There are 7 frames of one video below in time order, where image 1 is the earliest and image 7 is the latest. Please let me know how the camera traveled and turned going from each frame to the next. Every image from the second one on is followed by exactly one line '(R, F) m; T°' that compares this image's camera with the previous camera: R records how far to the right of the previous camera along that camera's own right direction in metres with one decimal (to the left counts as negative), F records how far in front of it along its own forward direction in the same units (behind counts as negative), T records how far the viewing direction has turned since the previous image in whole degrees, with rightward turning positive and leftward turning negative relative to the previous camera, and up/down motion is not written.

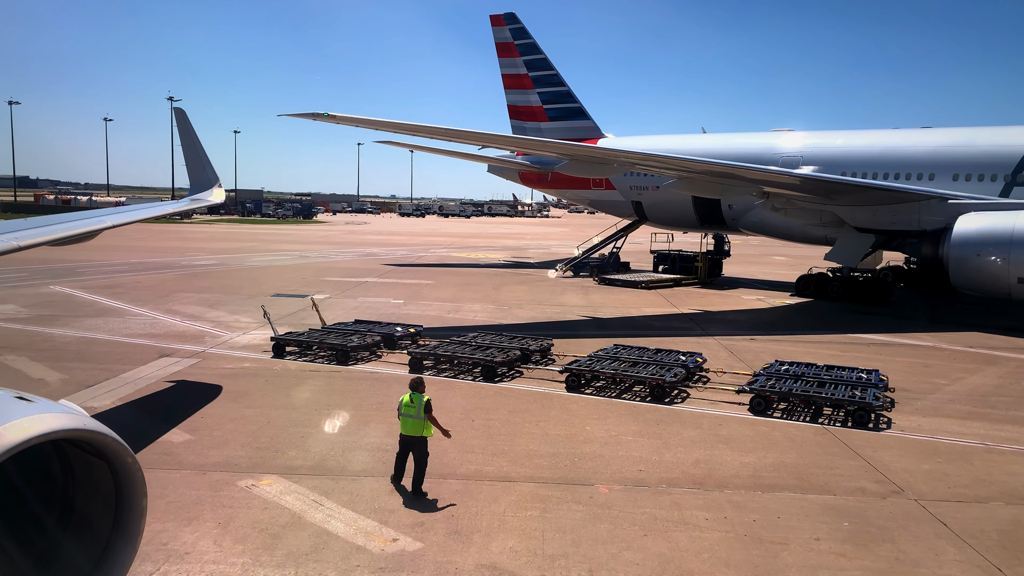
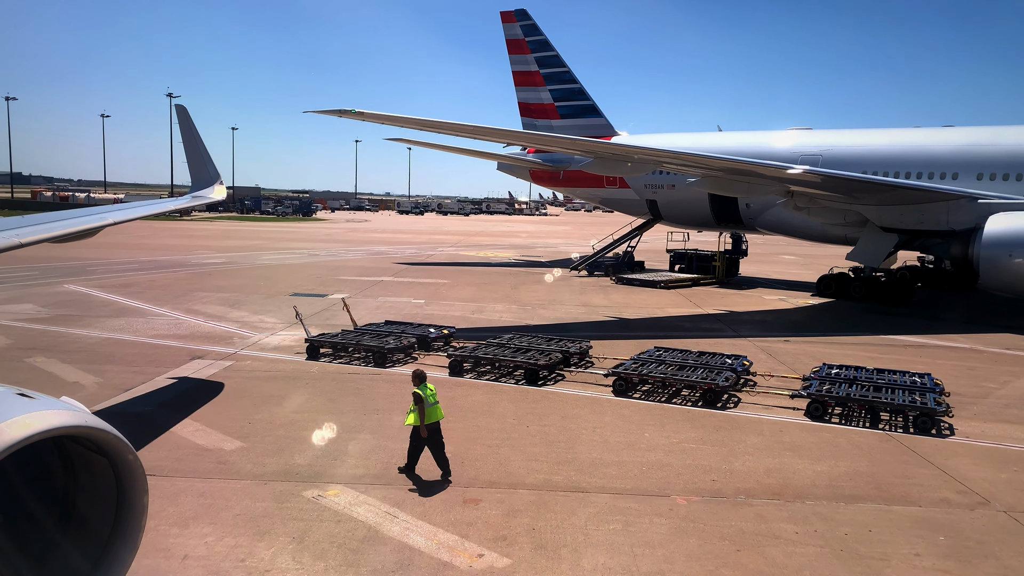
(-0.8, +0.2) m; 0°
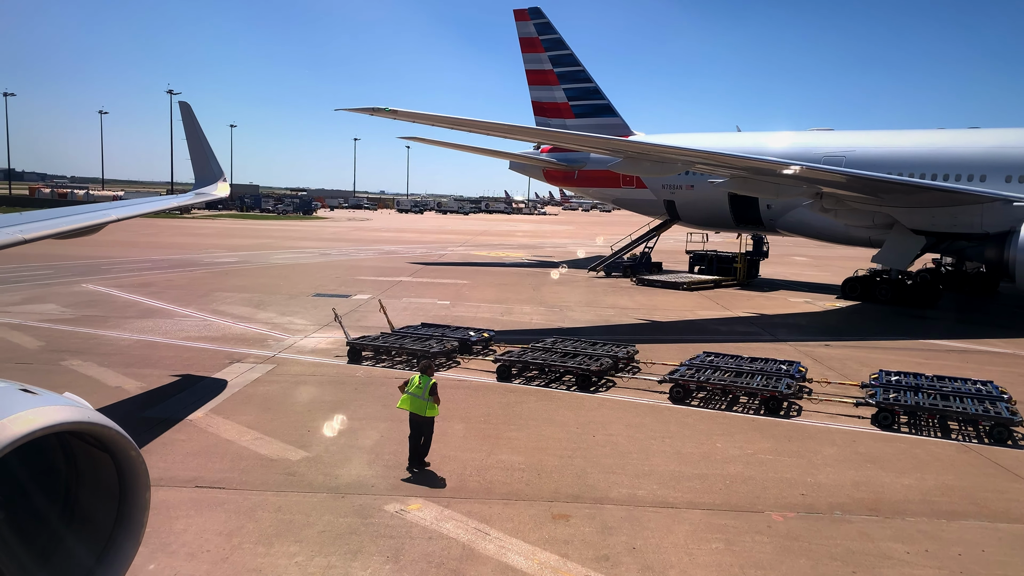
(-0.9, +0.3) m; 0°
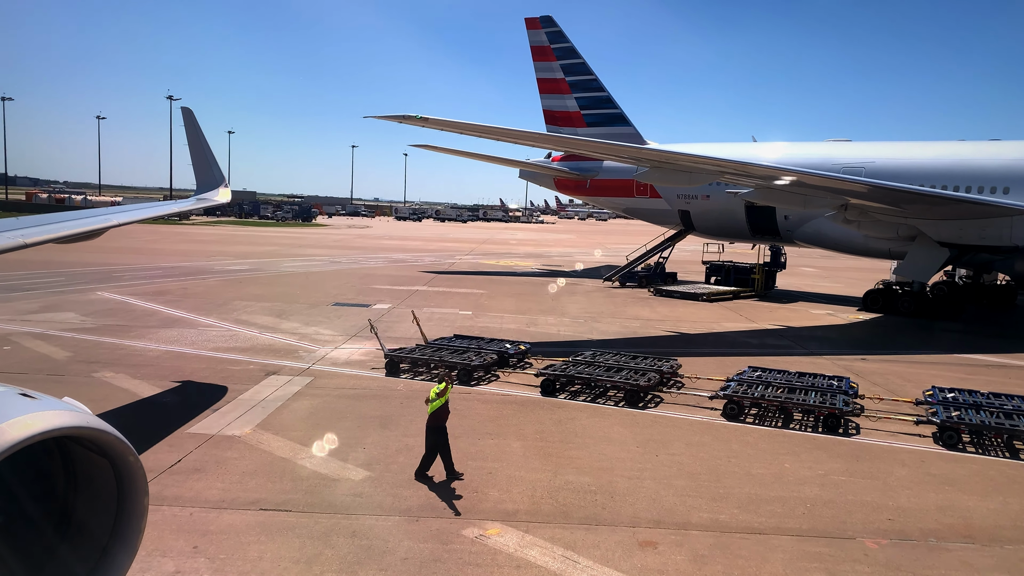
(-0.8, +0.2) m; 0°
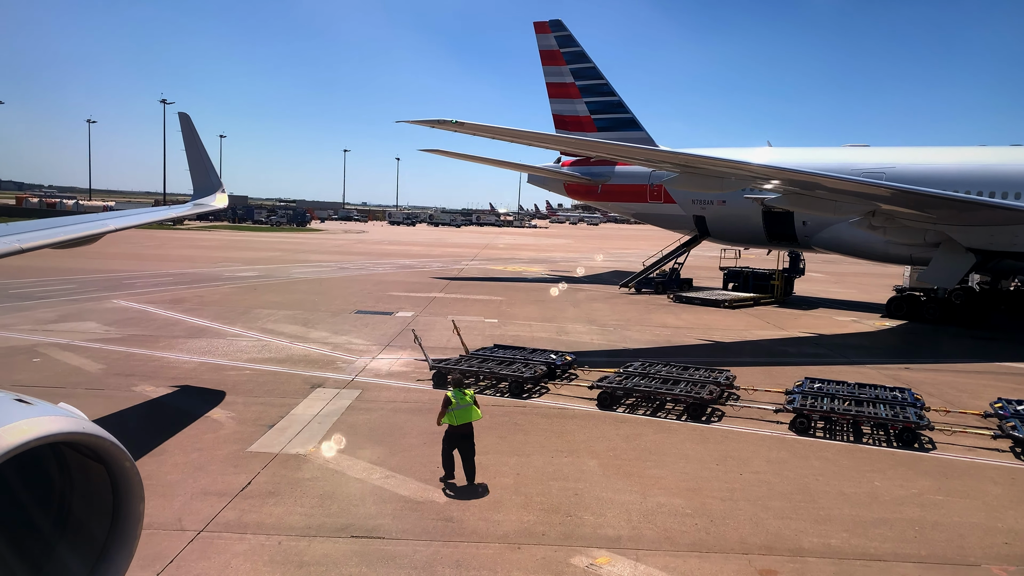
(-1.1, +0.3) m; +1°
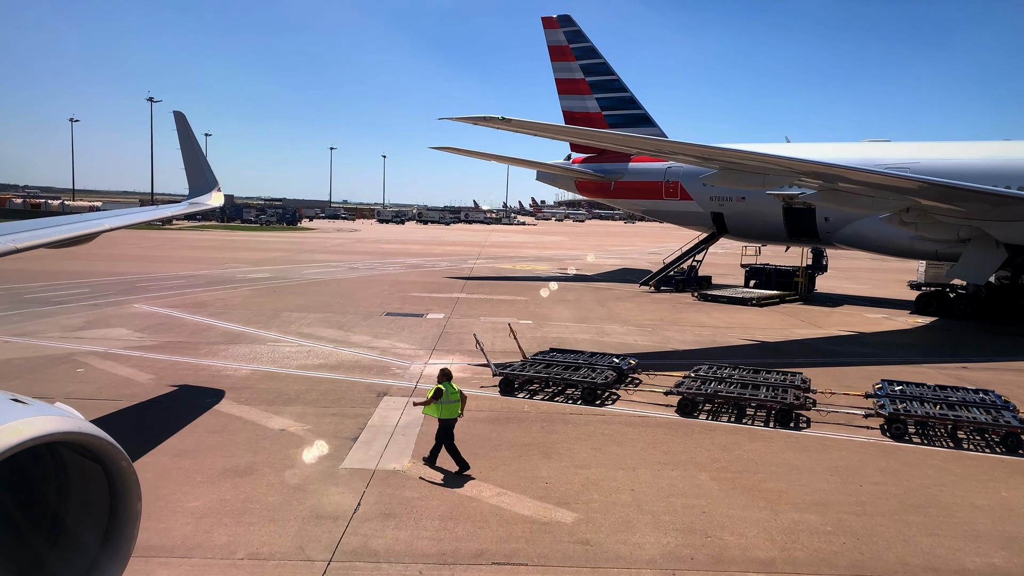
(-1.4, +0.4) m; +1°
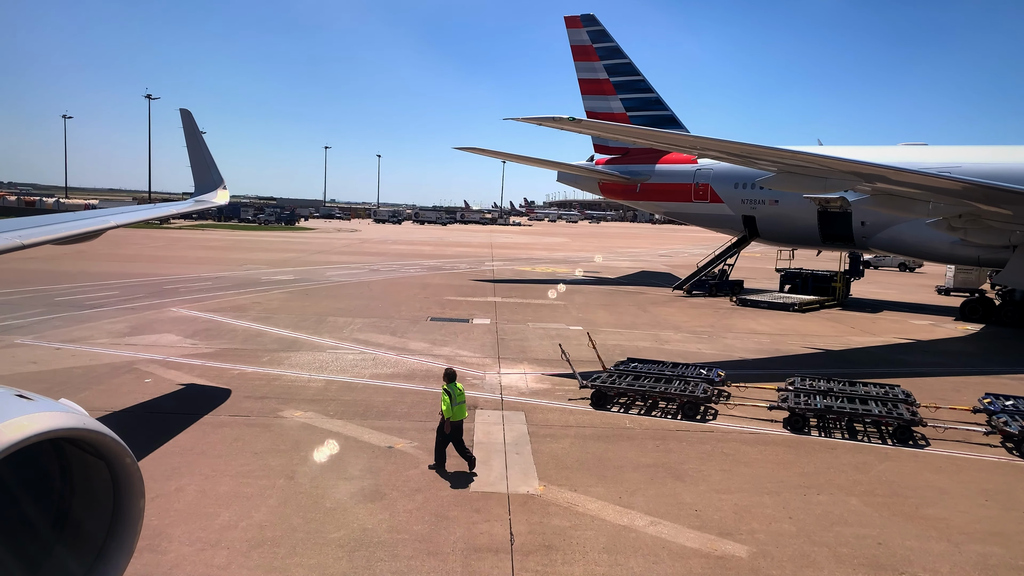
(-1.7, +0.5) m; 0°
